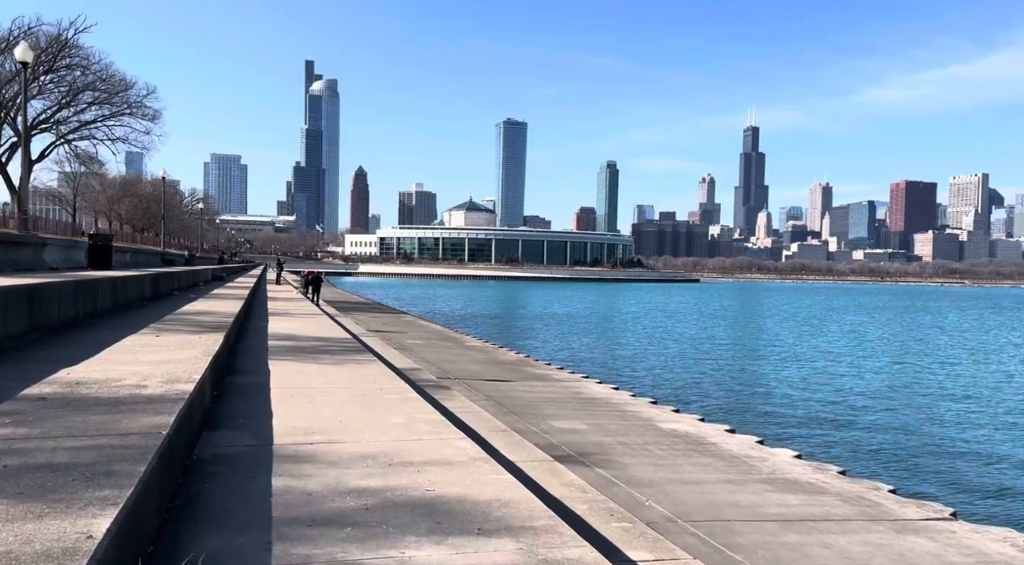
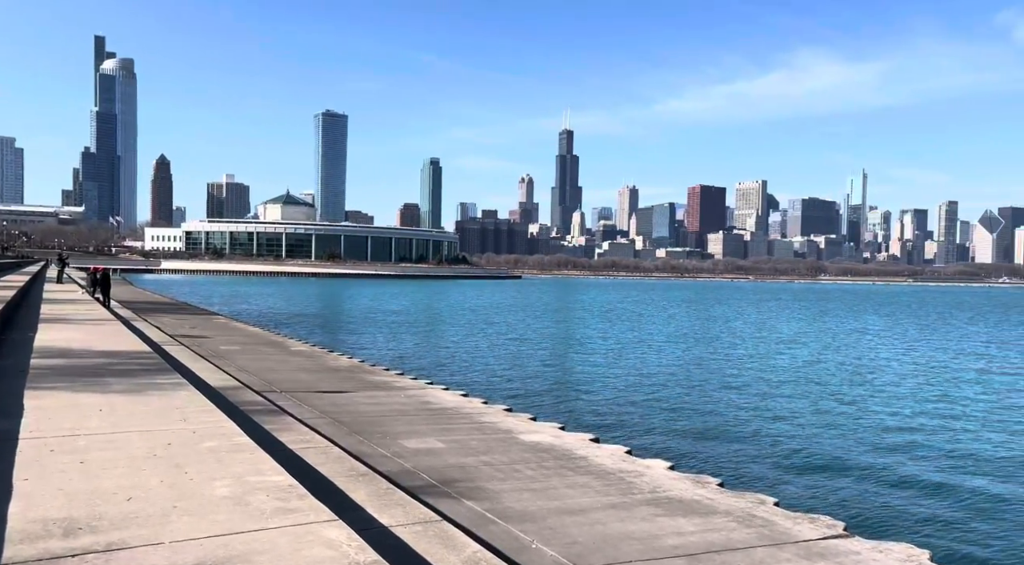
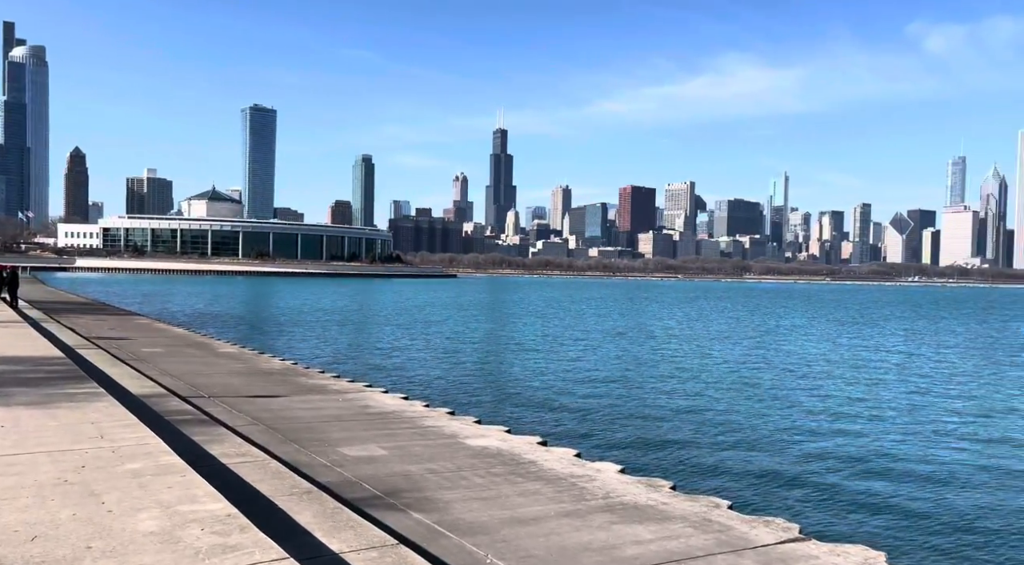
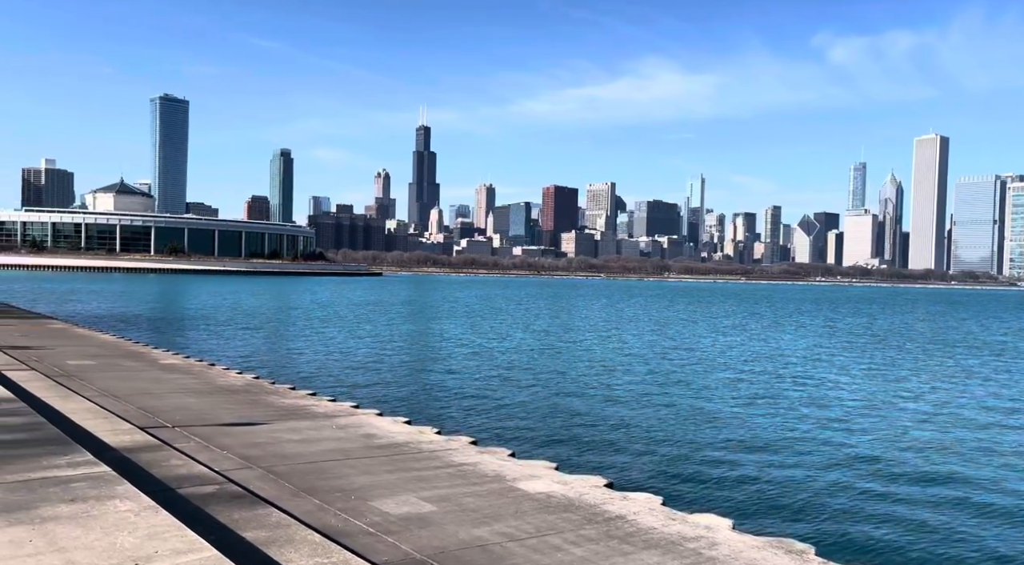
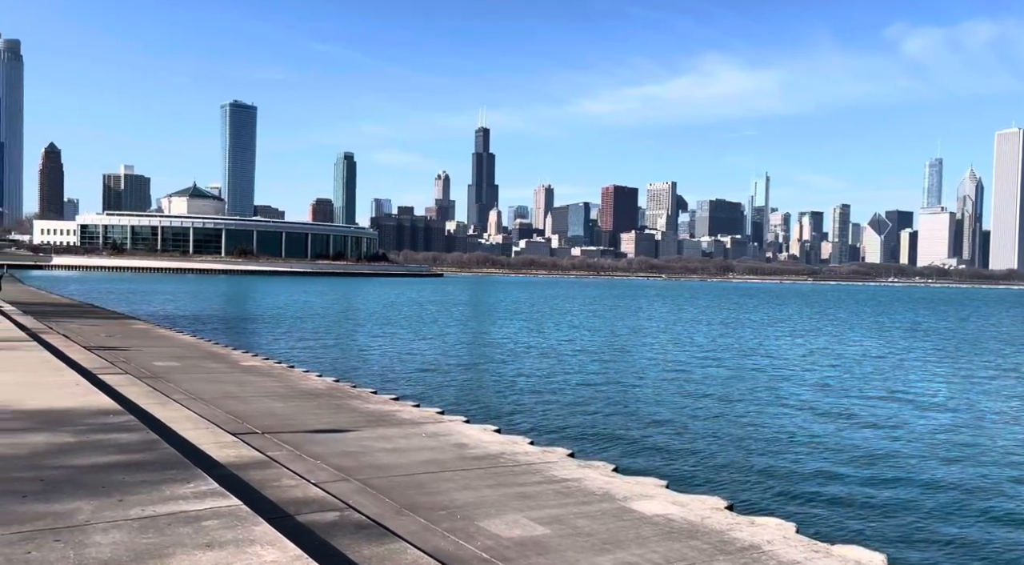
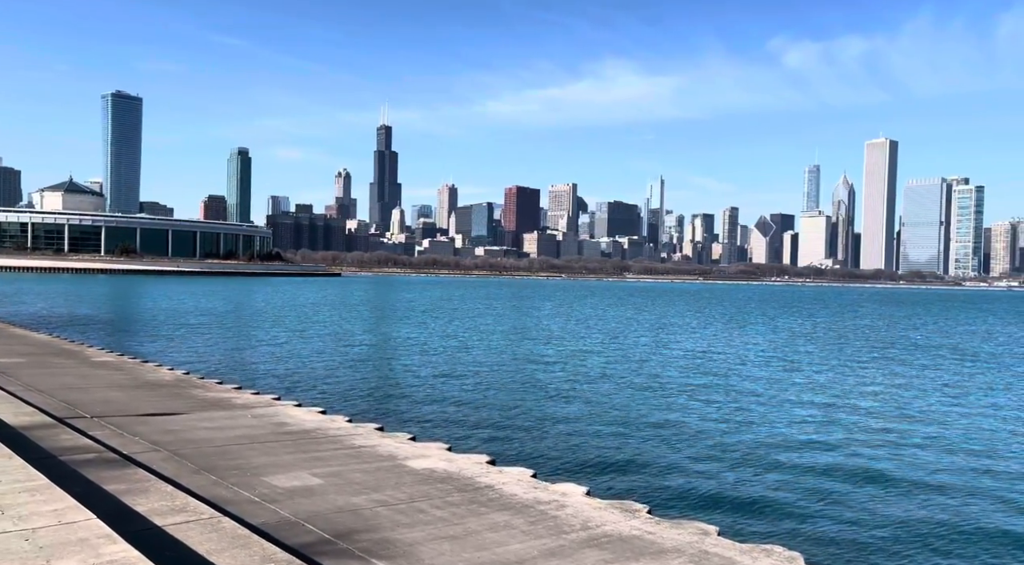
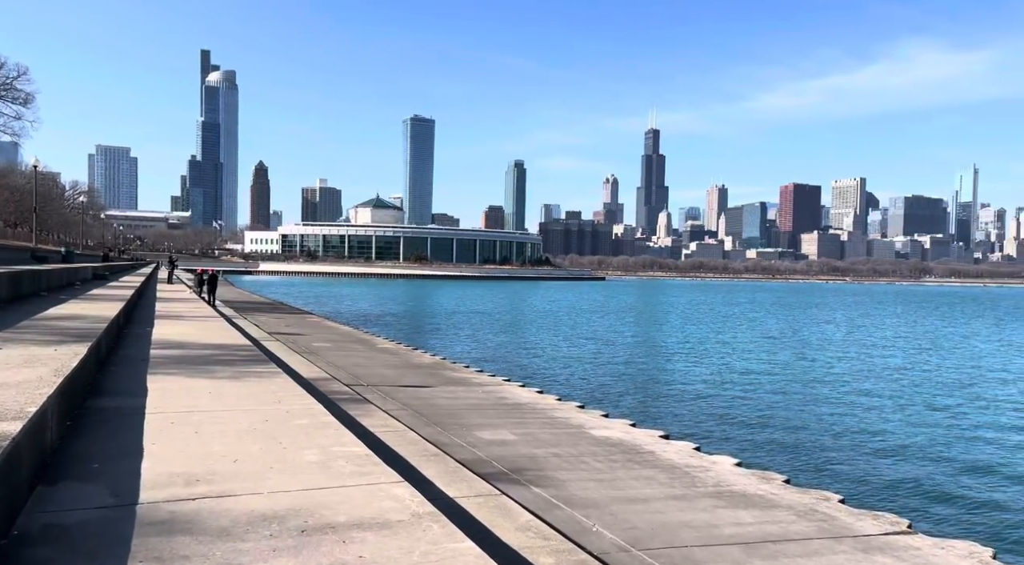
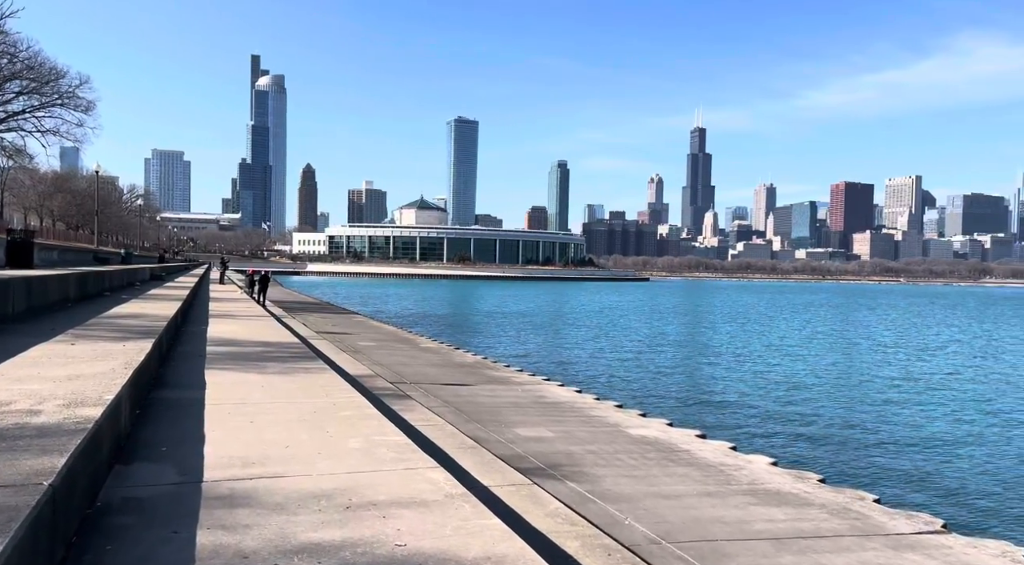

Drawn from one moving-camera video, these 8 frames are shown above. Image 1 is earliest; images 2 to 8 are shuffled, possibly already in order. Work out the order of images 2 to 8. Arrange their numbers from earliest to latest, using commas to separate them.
8, 7, 2, 3, 6, 4, 5
